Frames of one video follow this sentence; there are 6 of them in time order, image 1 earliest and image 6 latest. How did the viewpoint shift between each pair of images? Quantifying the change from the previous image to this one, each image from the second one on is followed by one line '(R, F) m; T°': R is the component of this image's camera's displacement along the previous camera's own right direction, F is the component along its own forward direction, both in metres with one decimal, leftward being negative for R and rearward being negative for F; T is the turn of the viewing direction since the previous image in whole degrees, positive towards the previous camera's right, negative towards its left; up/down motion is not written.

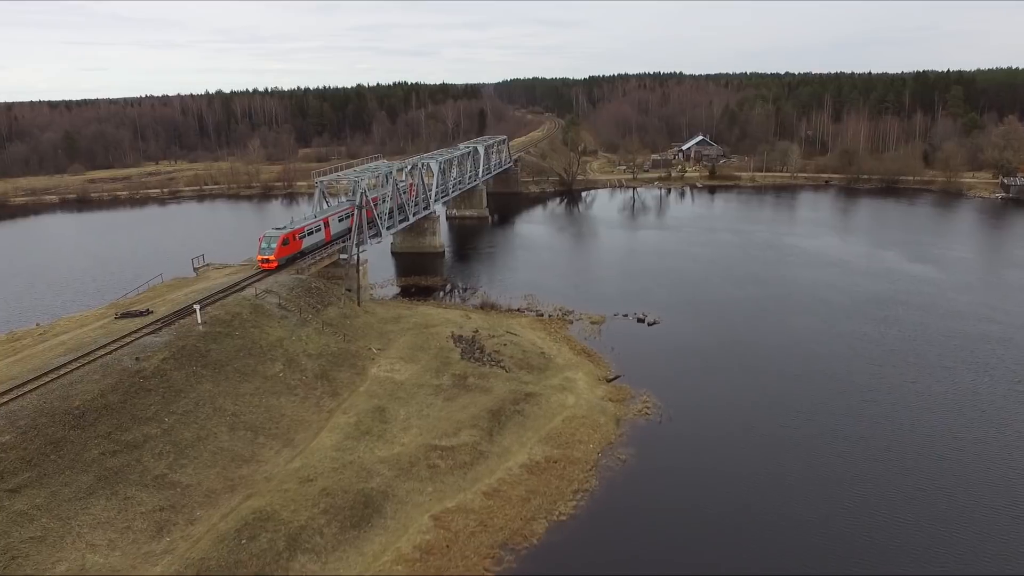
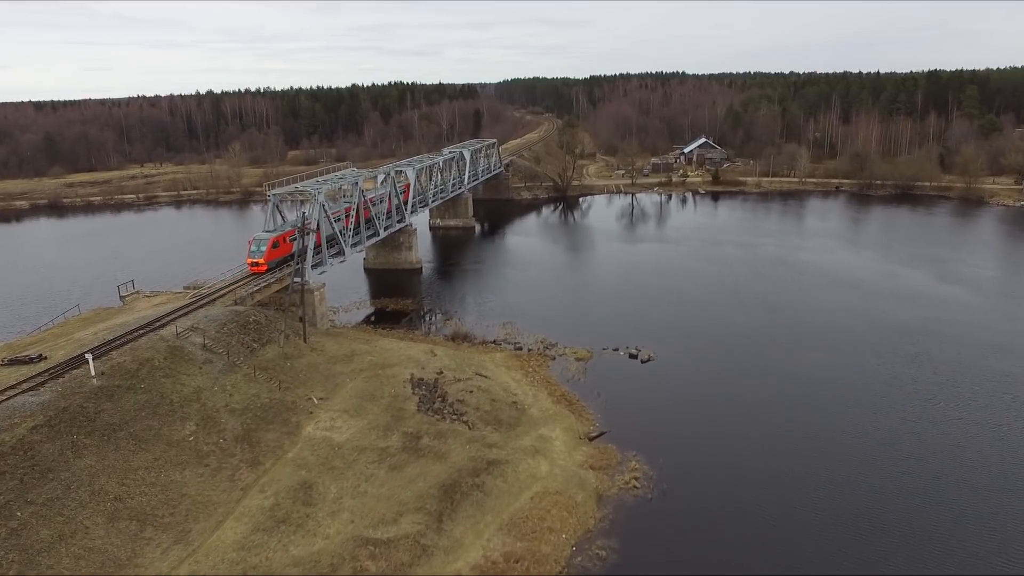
(+1.1, +3.9) m; 0°
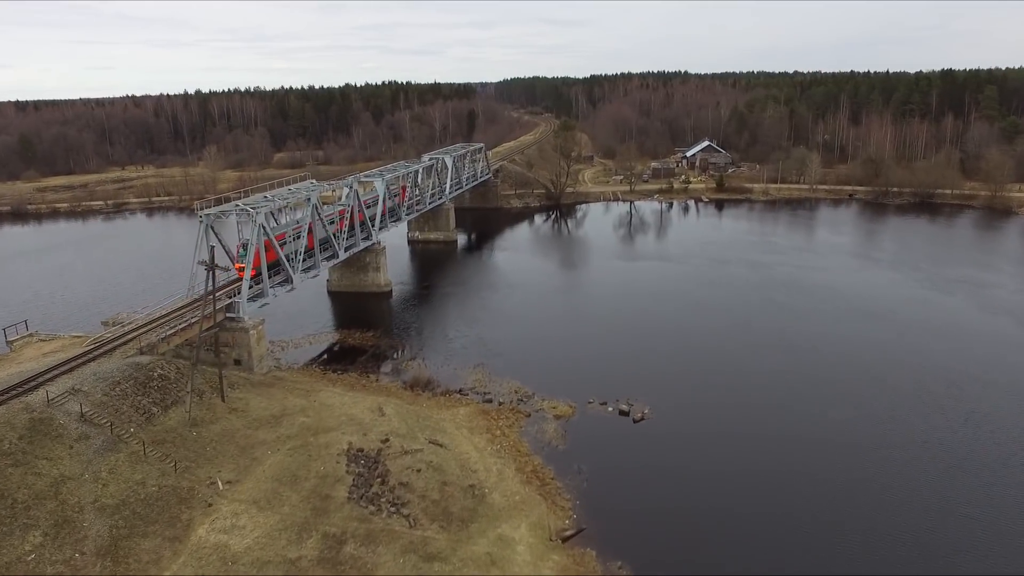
(+1.1, +4.4) m; 0°
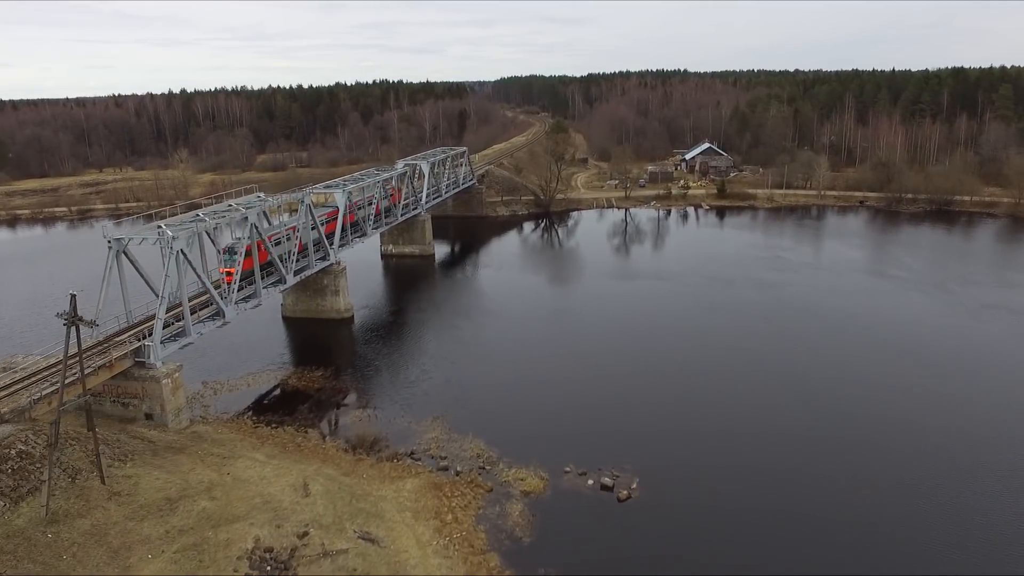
(+1.0, +4.1) m; 0°
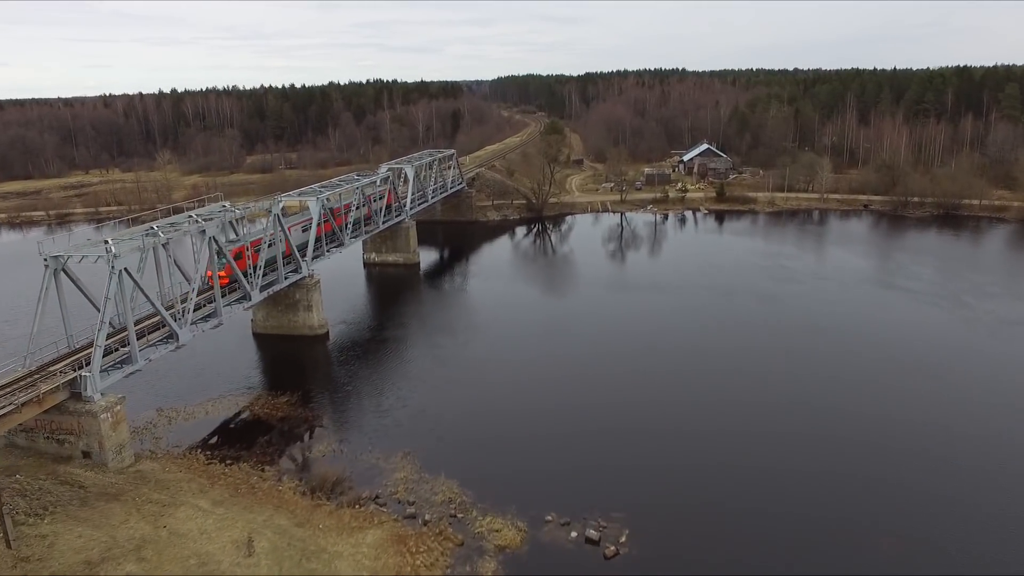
(+0.5, +2.1) m; 0°
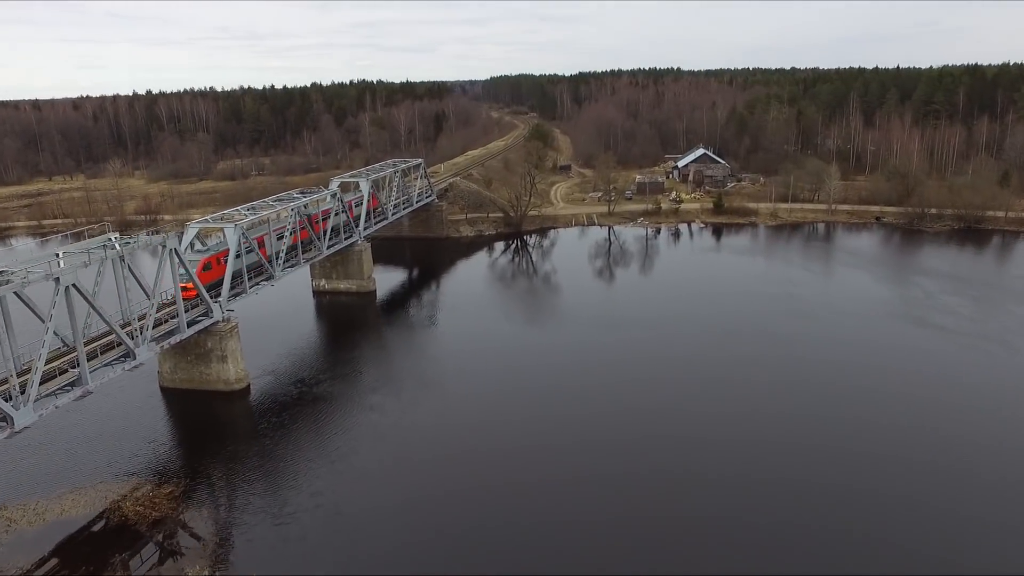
(+1.4, +5.2) m; 0°
